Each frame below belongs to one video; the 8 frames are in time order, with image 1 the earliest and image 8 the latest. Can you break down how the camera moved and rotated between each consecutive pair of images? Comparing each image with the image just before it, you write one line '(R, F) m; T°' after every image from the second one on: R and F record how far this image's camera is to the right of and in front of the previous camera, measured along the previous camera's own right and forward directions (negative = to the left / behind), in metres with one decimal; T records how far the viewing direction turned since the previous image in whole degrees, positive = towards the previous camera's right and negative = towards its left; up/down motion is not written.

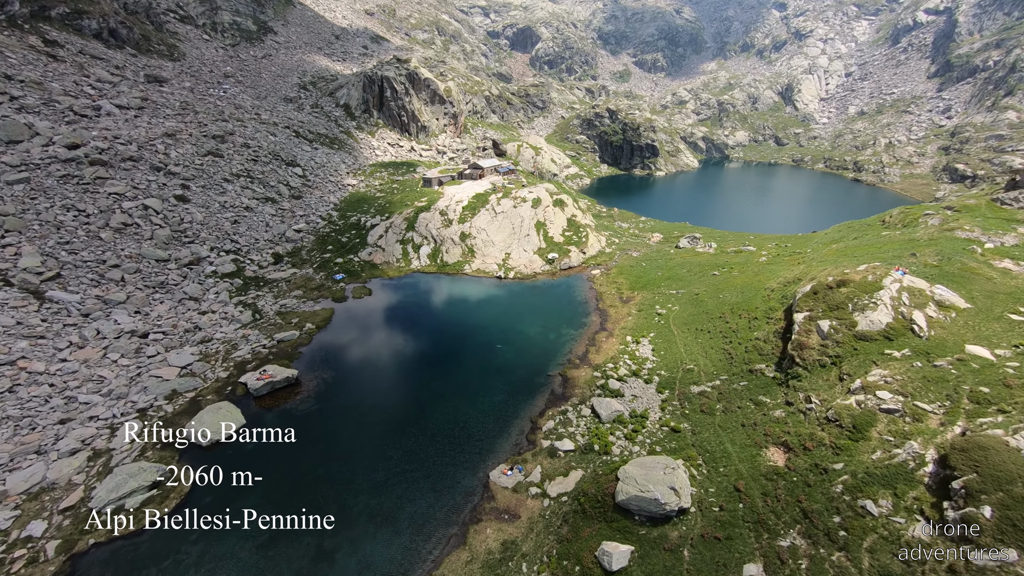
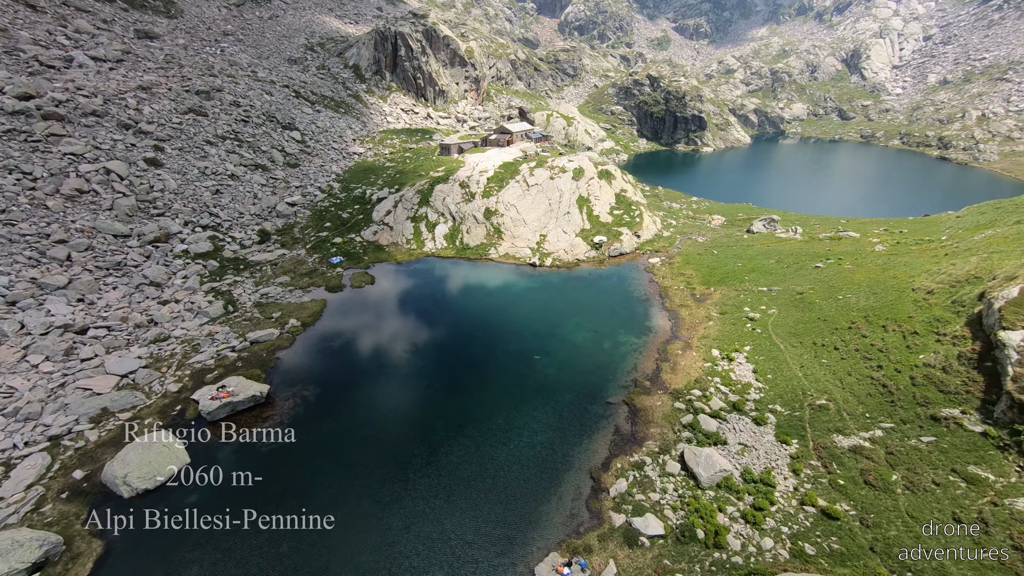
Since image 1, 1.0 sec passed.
(-3.6, +13.1) m; -3°
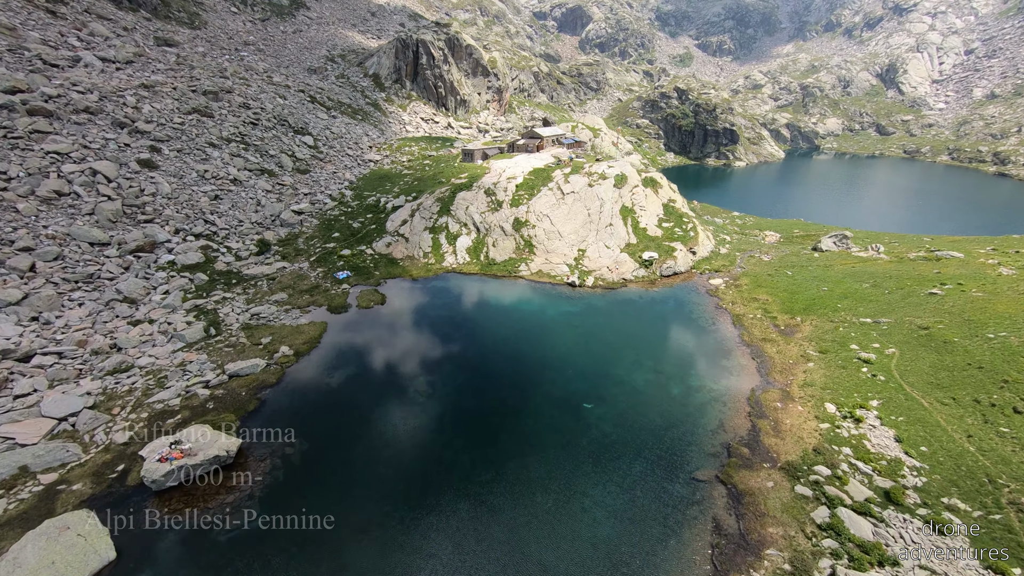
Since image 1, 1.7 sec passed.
(-3.4, +8.1) m; -2°
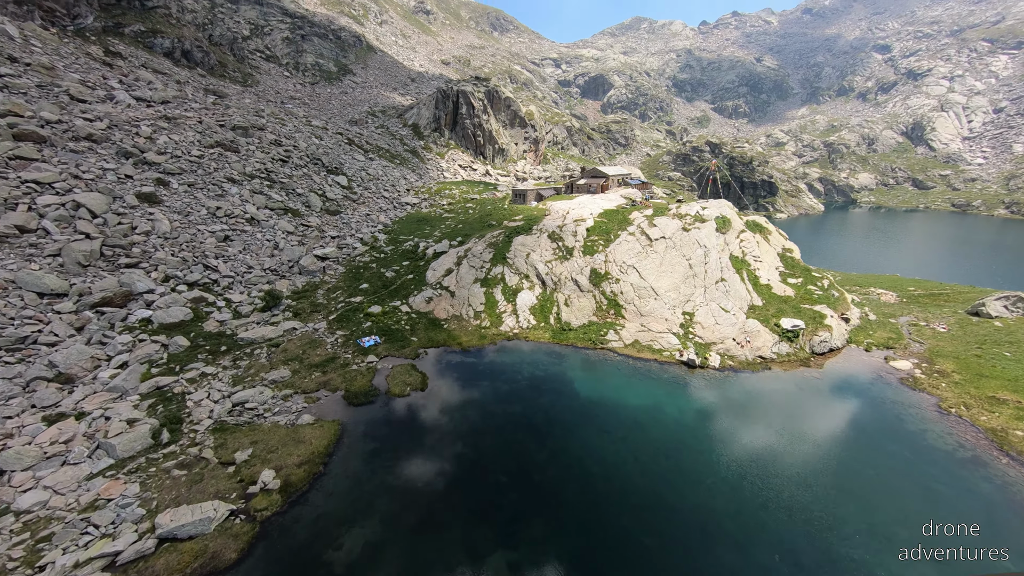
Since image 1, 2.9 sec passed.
(-8.0, +12.1) m; -3°
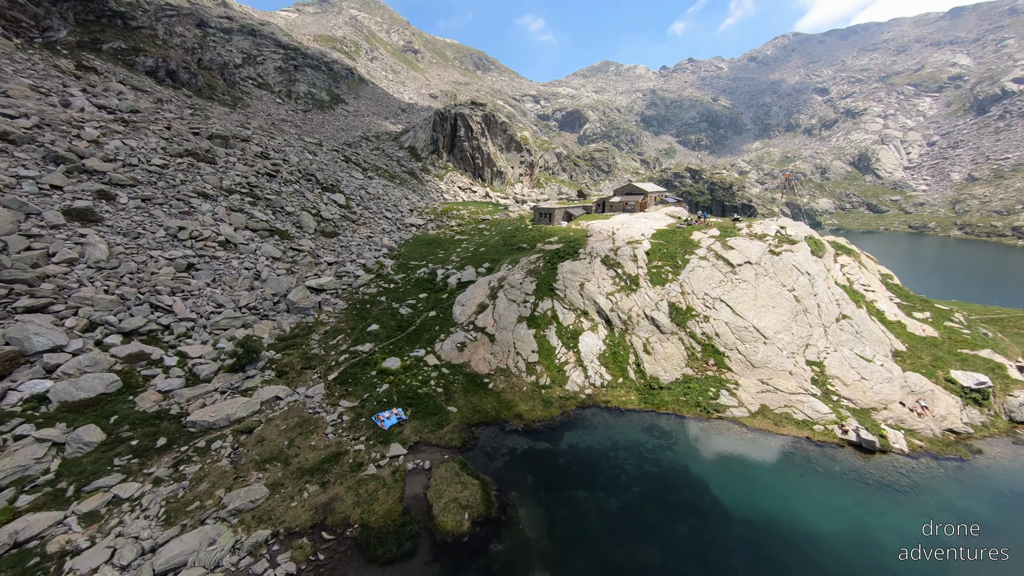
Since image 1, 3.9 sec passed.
(-7.3, +9.7) m; +2°
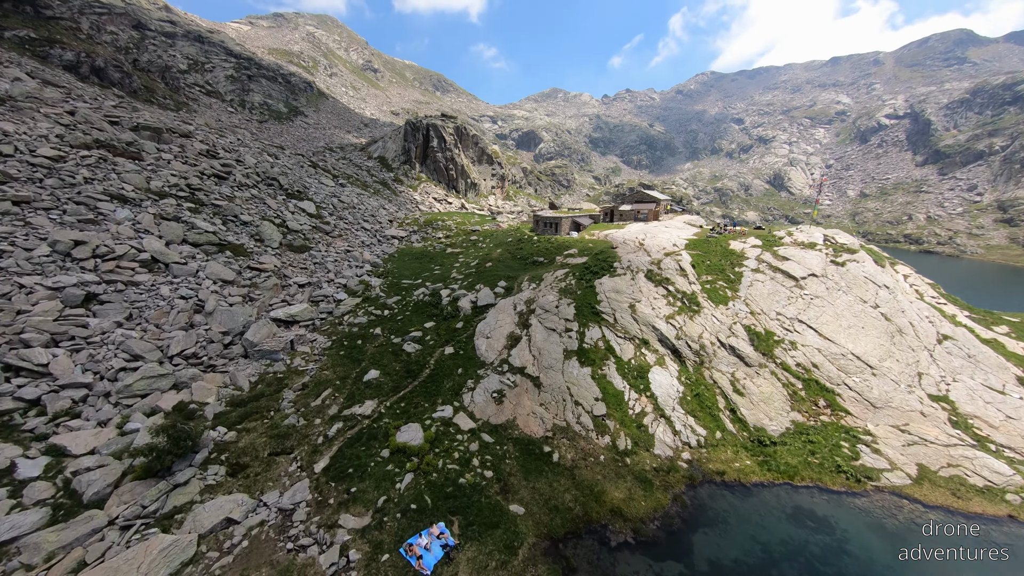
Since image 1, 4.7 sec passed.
(-6.3, +7.9) m; +6°
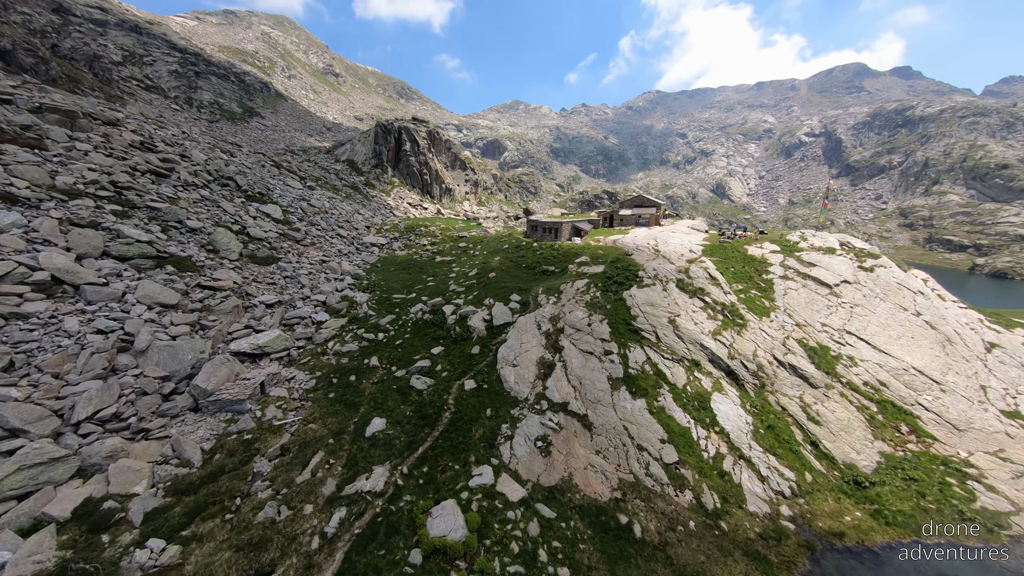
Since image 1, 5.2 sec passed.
(-4.4, +4.9) m; +5°
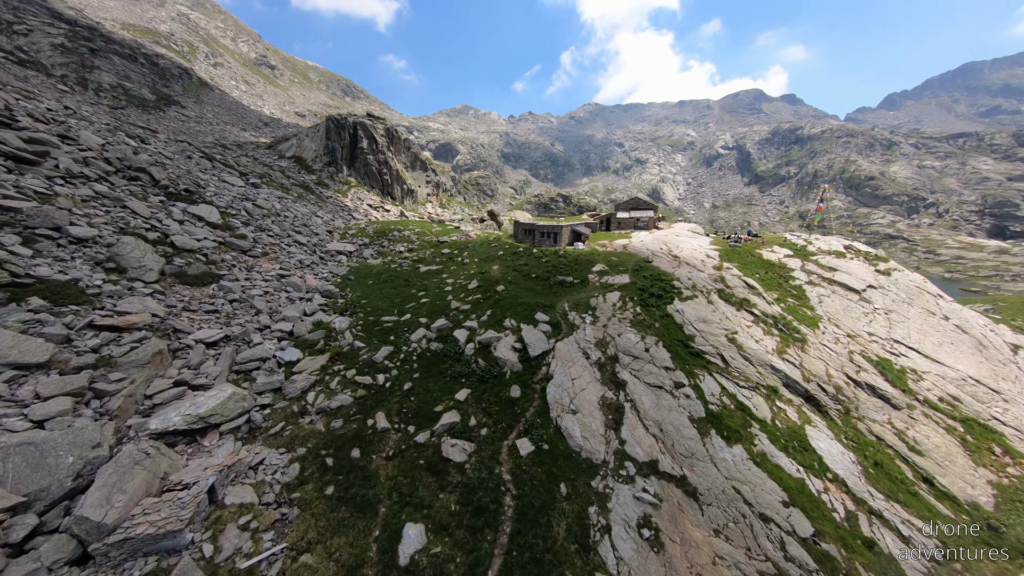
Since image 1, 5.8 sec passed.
(-5.5, +5.8) m; +8°
